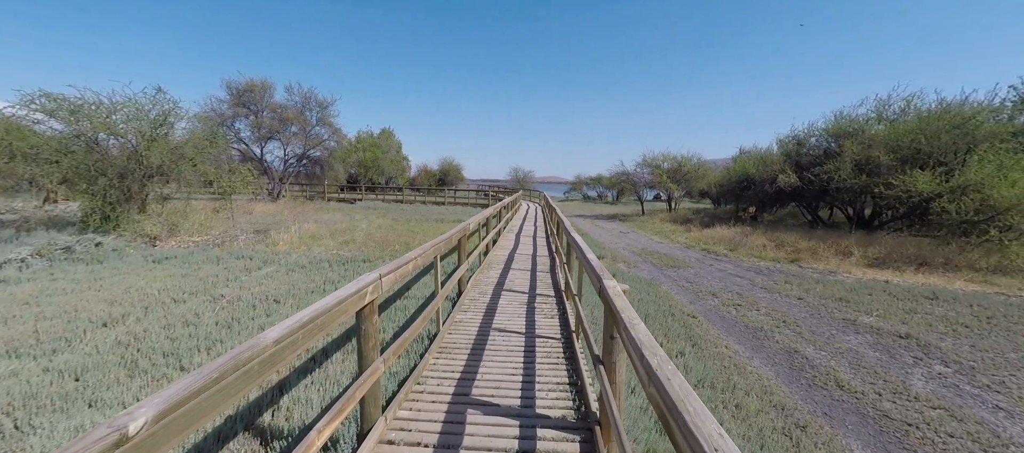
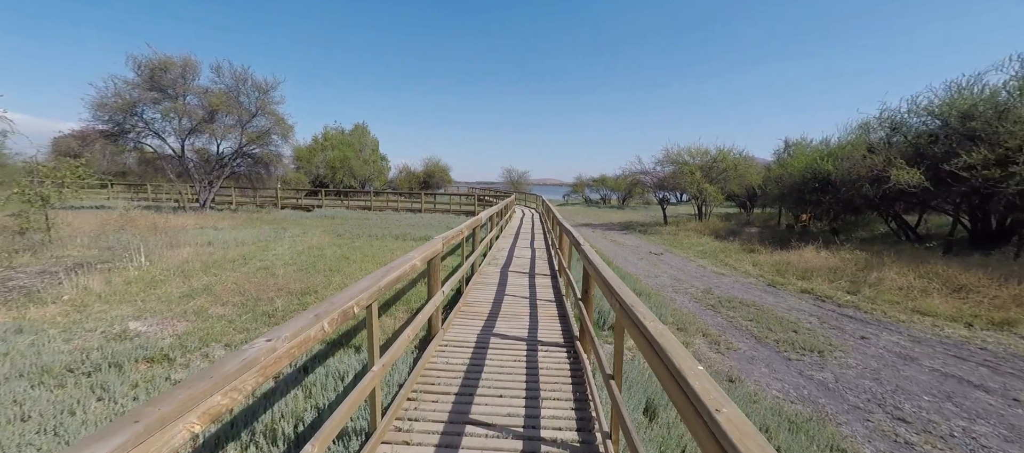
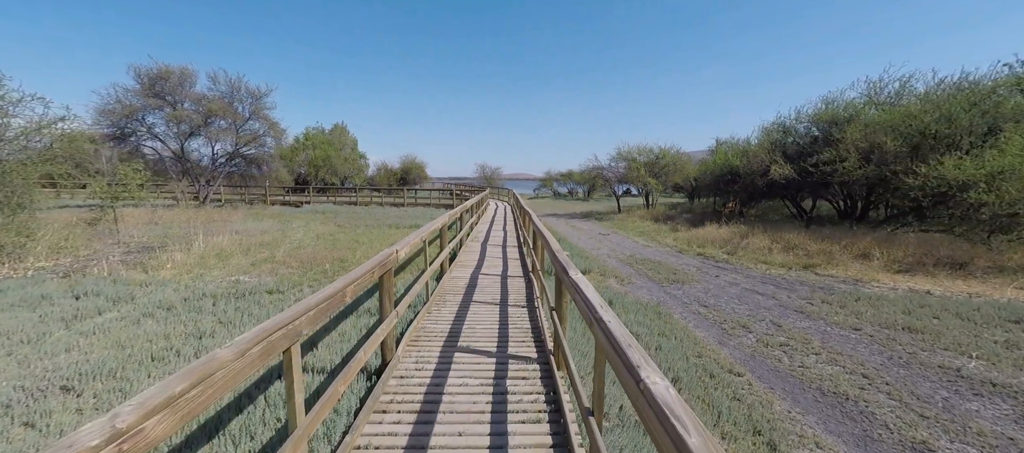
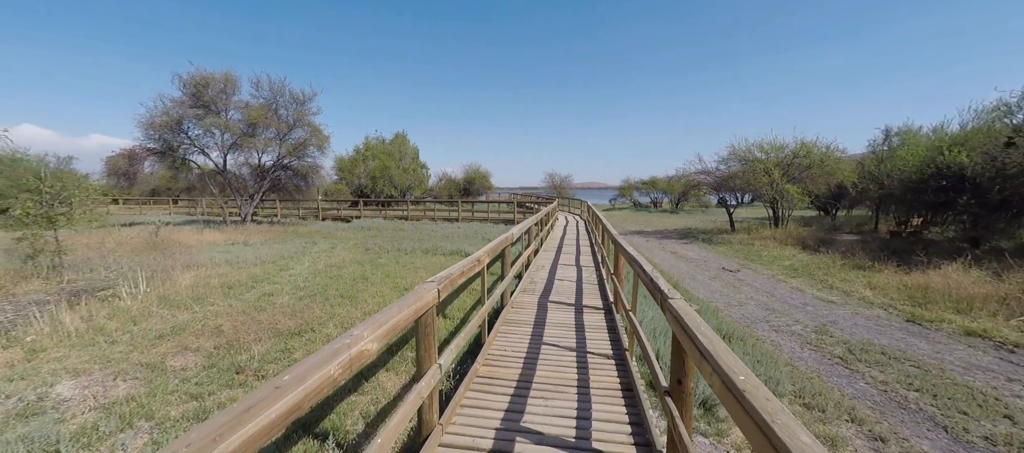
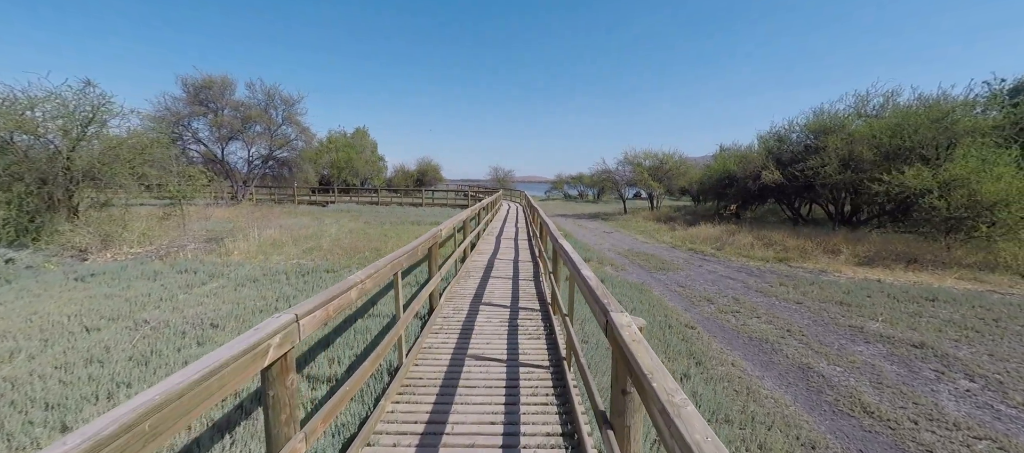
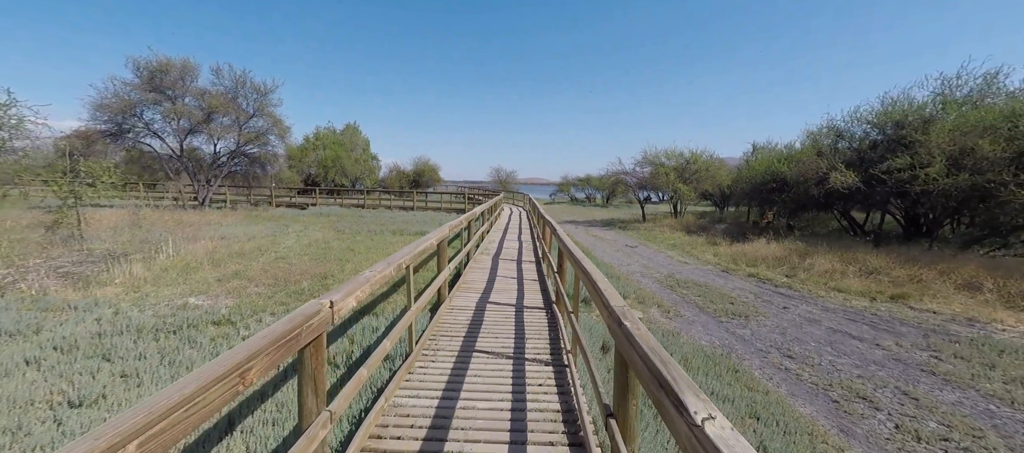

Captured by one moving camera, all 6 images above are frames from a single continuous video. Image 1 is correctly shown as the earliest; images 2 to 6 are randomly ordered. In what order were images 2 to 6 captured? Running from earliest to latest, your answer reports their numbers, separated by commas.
5, 3, 6, 2, 4
